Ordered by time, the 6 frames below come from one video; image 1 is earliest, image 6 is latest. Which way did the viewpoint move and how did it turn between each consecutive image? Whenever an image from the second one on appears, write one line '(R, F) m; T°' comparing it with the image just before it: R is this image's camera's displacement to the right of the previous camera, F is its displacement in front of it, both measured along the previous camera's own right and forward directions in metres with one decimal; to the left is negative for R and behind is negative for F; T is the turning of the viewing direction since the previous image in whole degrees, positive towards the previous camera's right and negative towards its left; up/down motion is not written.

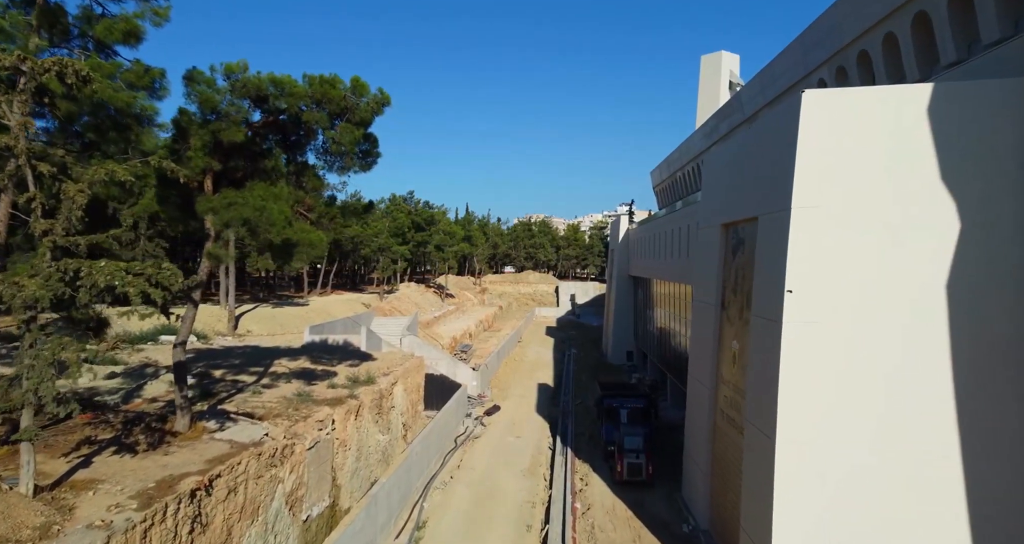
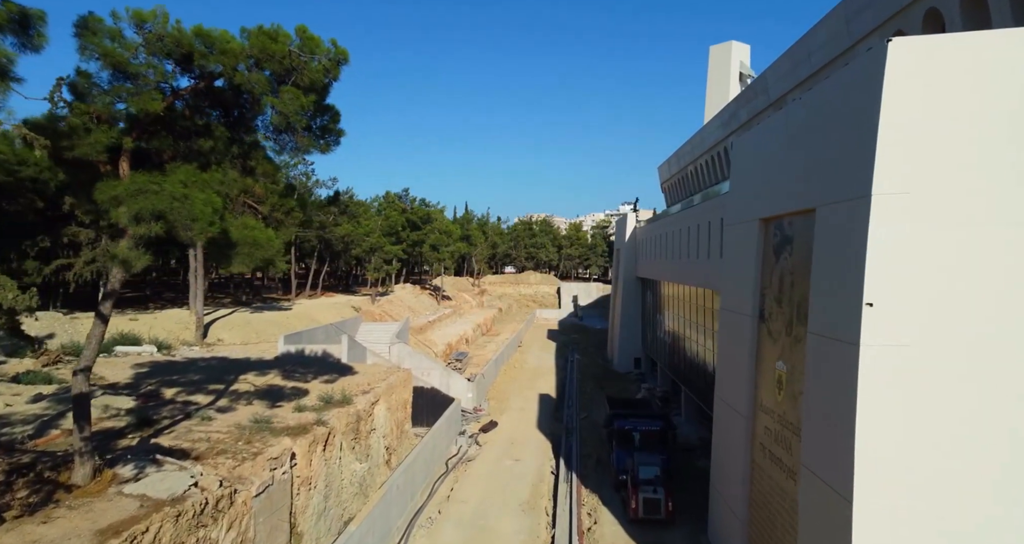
(+0.1, +1.9) m; 0°
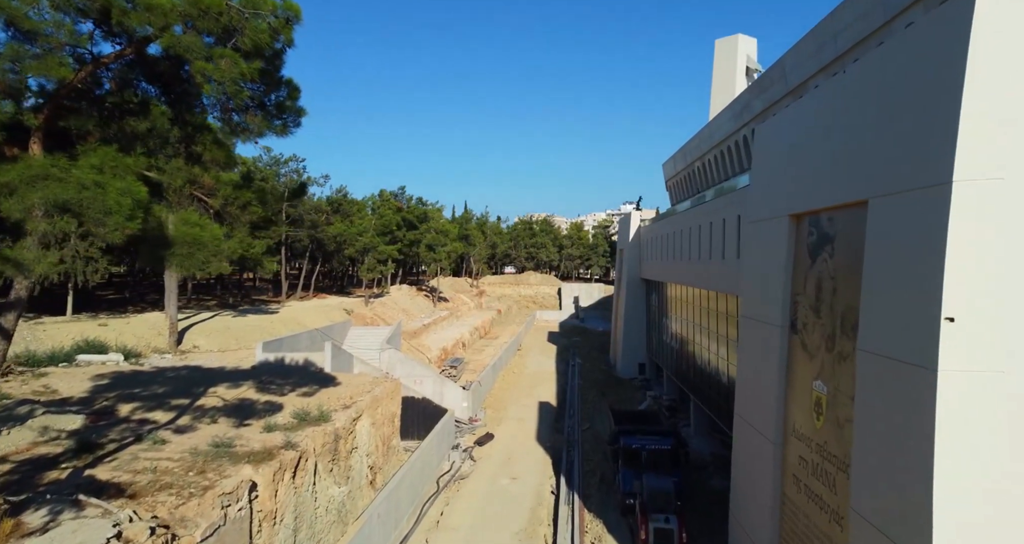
(+0.1, +1.3) m; 0°
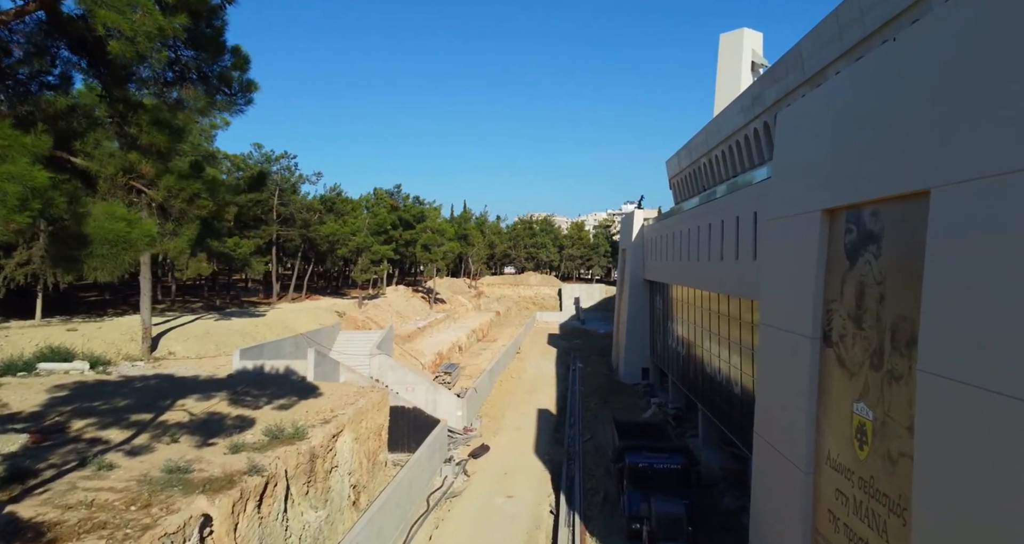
(+0.1, +1.1) m; 0°
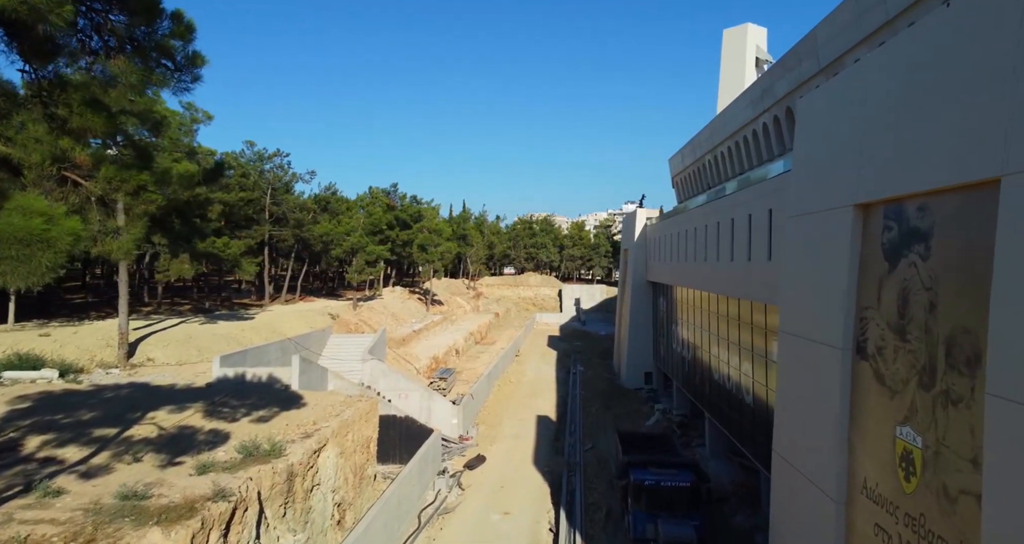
(+0.1, +0.8) m; 0°
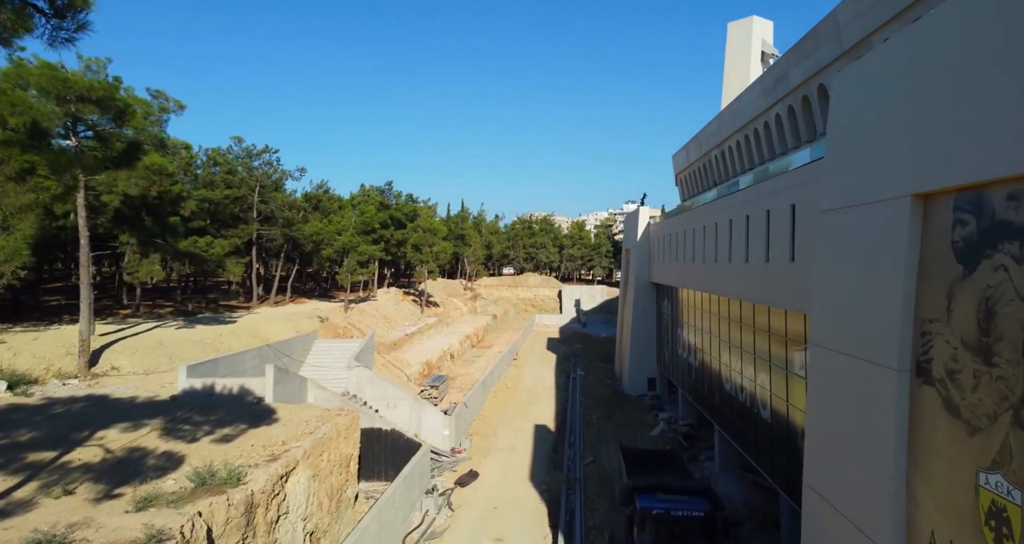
(+0.2, +1.2) m; 0°
